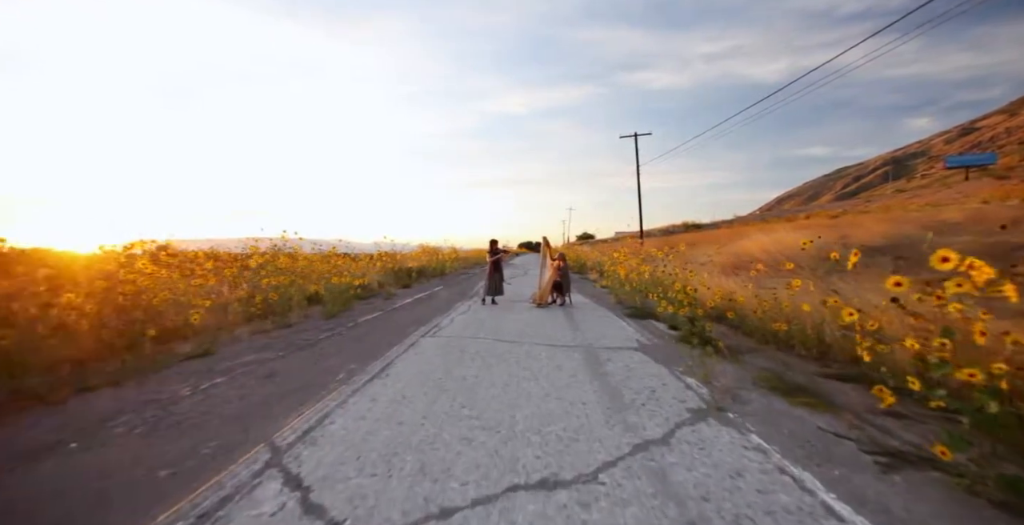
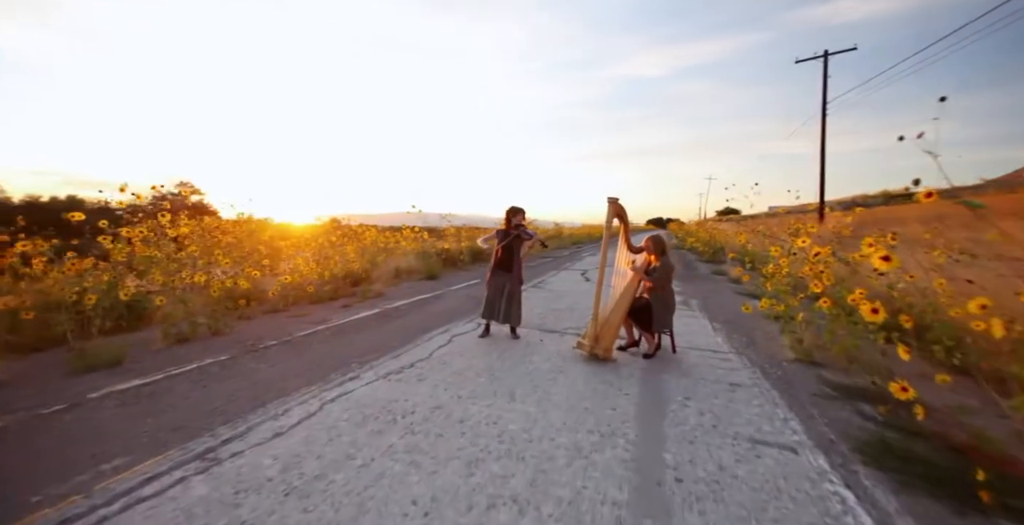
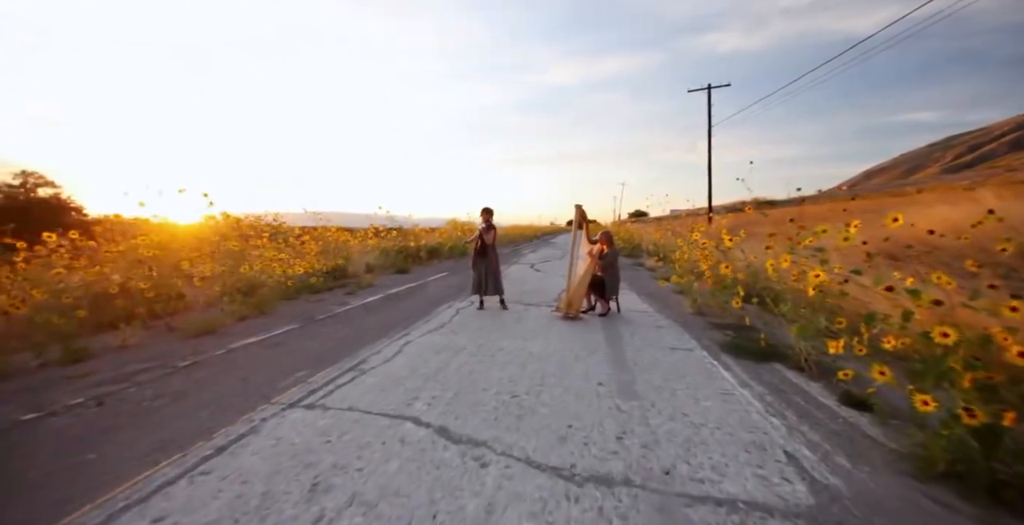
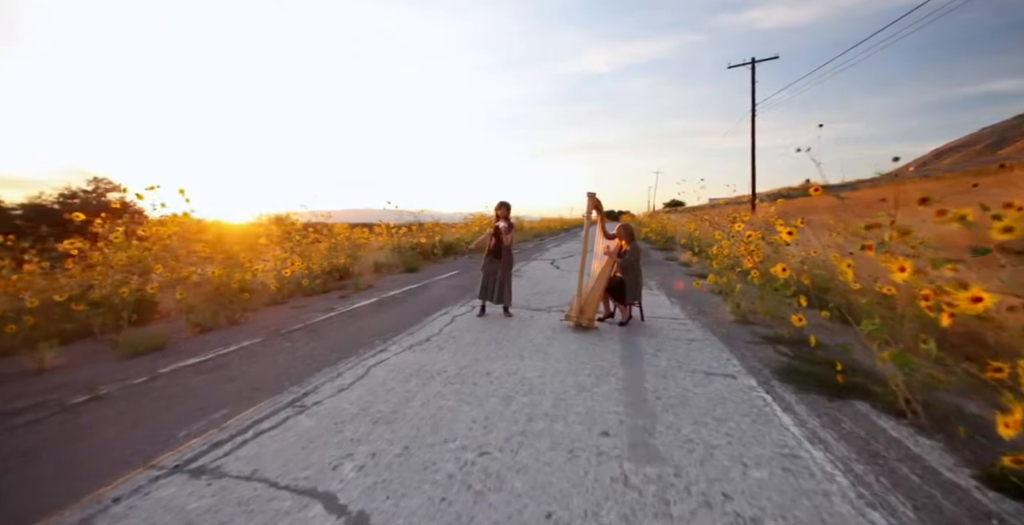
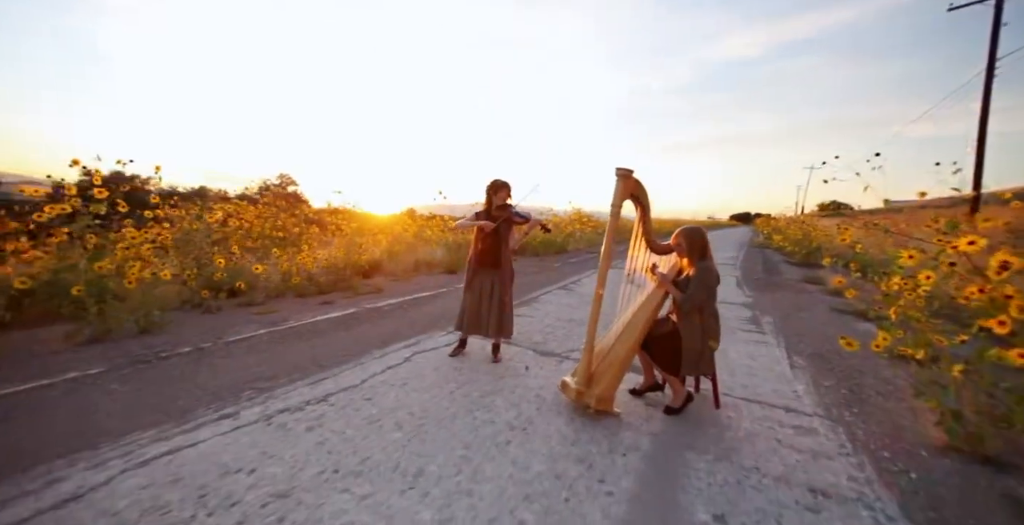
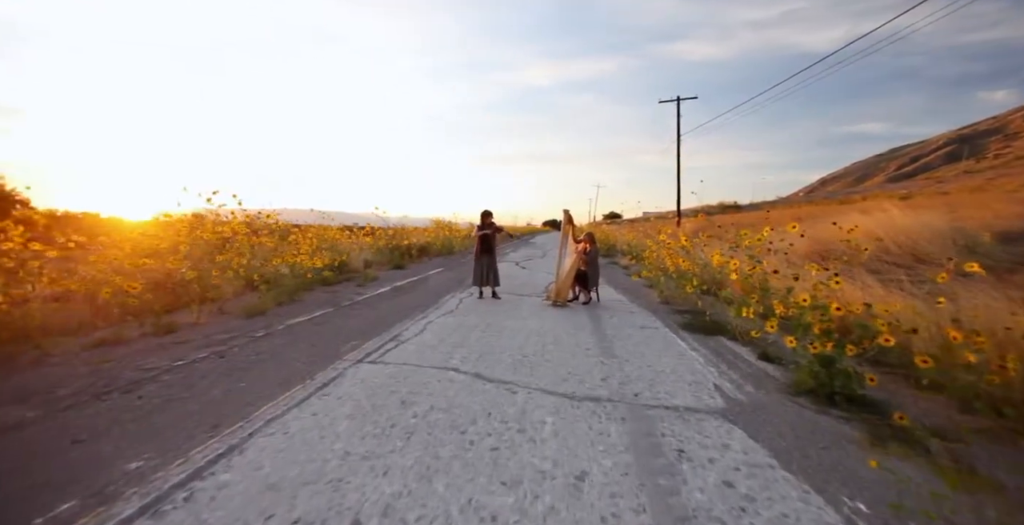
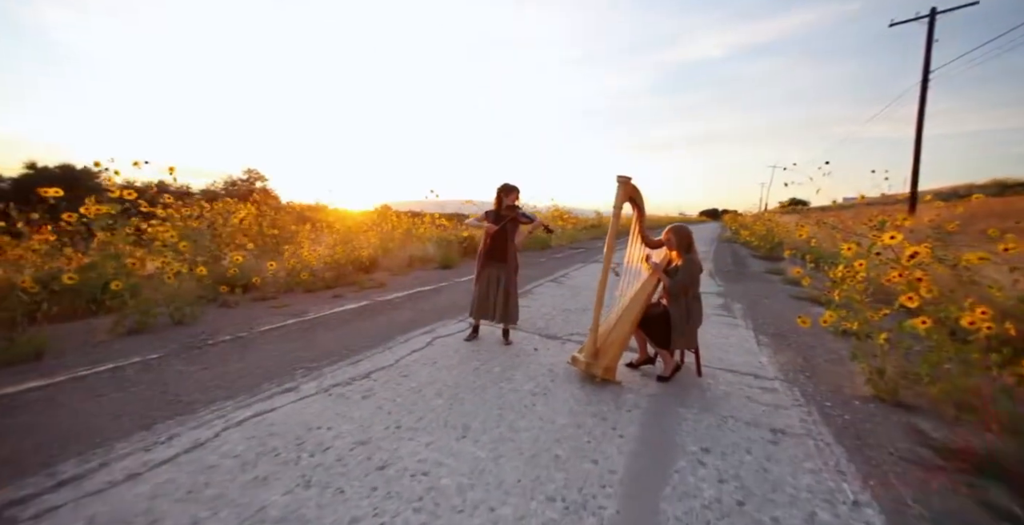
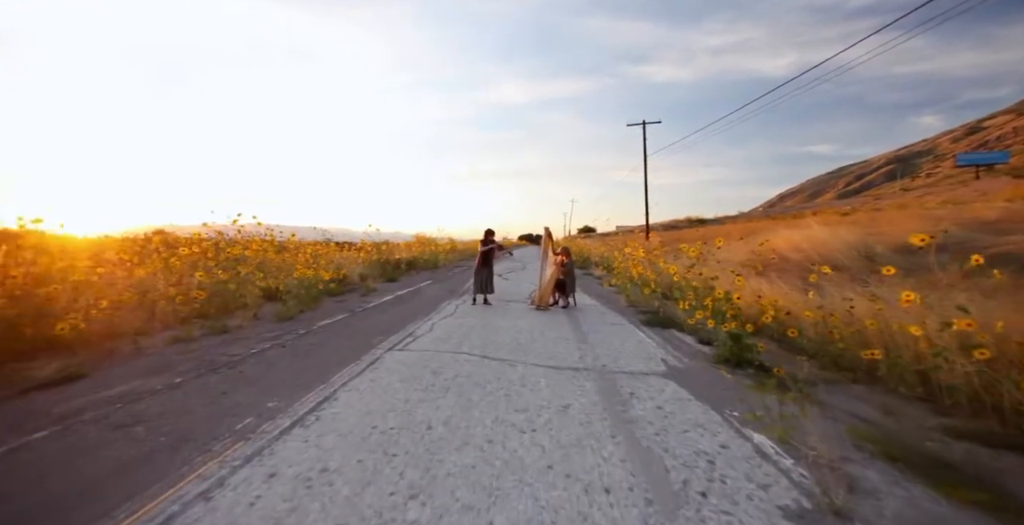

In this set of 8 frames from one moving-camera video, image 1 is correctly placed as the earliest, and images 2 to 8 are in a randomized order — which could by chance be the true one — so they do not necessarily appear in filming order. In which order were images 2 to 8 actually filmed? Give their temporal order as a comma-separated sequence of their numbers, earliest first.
8, 6, 3, 4, 2, 7, 5
